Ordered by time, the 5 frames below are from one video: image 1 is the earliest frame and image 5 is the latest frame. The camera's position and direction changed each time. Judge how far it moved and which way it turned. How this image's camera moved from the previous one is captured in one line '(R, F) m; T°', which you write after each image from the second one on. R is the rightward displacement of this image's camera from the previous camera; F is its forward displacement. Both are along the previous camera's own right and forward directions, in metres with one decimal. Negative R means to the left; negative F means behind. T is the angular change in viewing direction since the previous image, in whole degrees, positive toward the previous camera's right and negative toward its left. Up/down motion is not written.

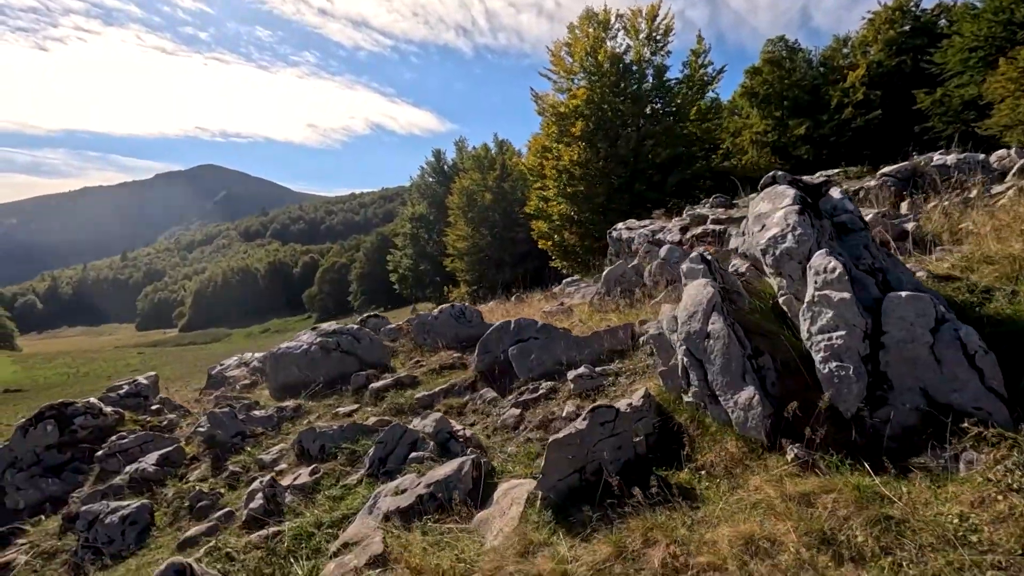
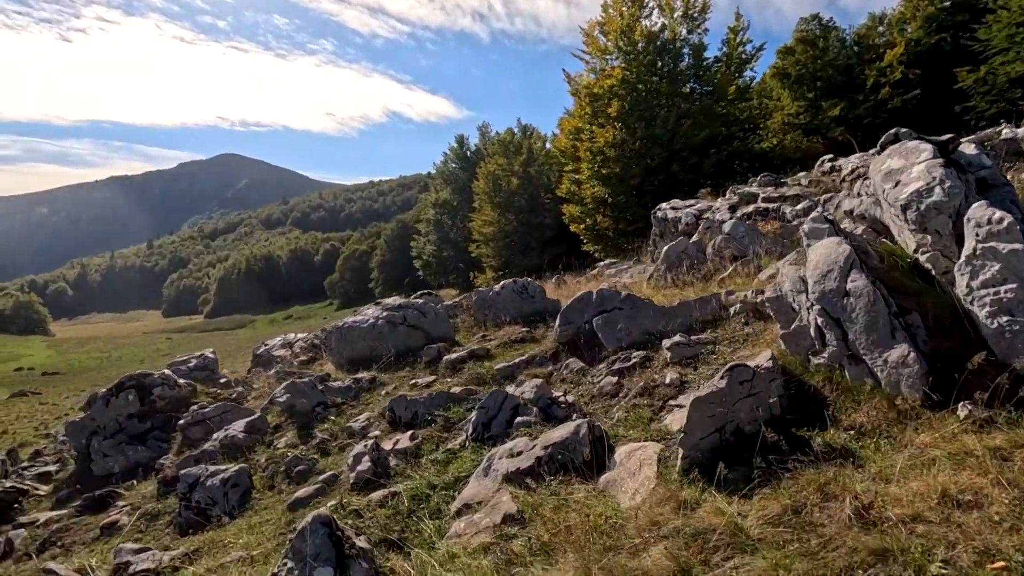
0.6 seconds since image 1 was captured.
(-0.7, +0.1) m; -2°
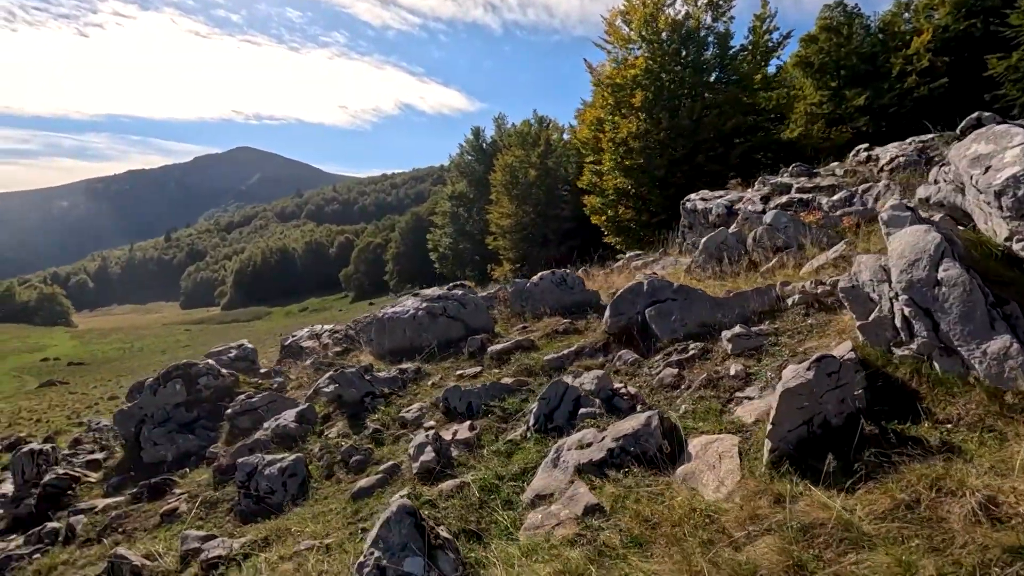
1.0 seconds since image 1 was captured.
(-0.4, +0.1) m; -1°
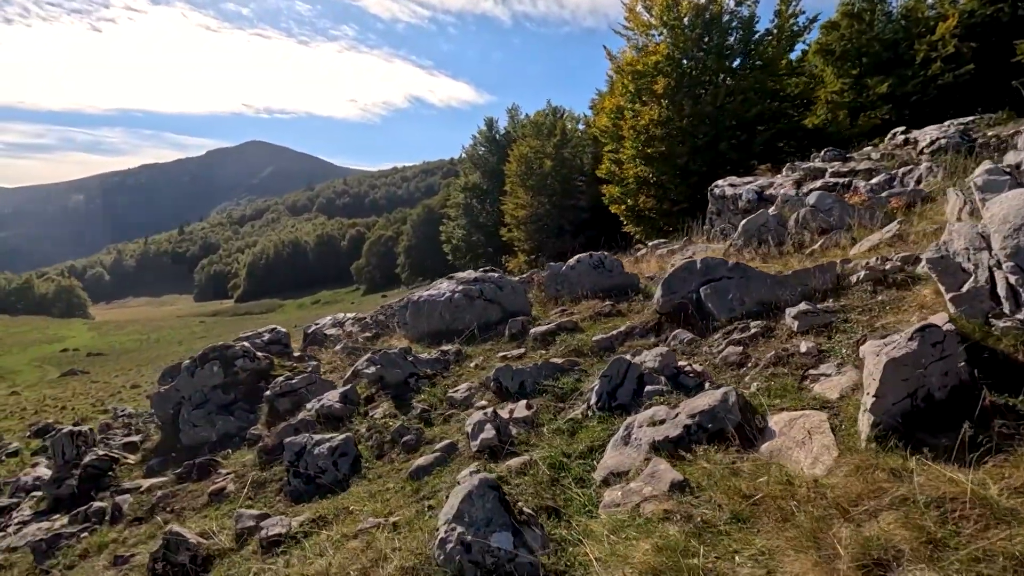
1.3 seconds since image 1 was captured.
(-0.4, +0.2) m; -1°
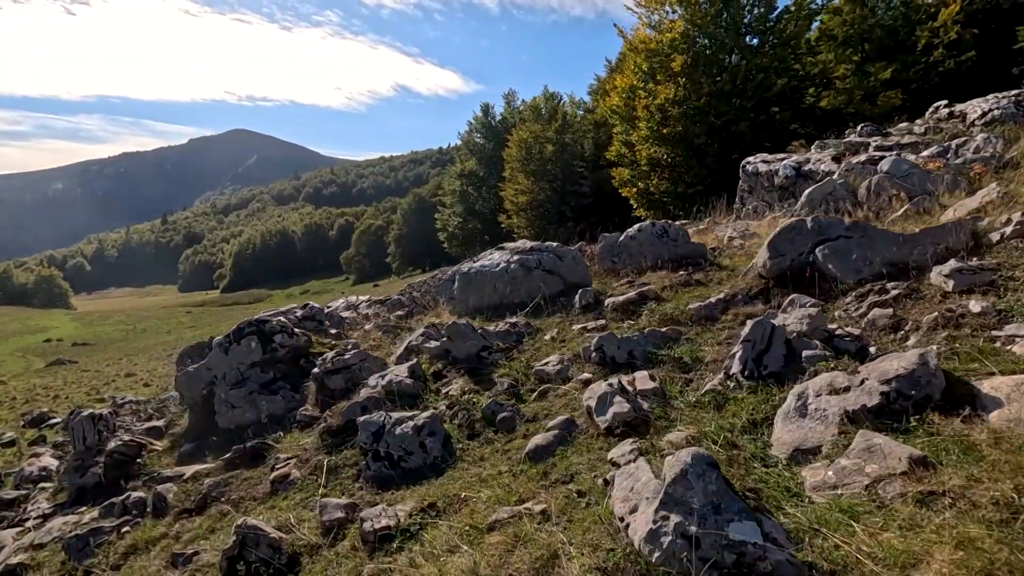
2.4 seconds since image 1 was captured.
(-1.0, +0.7) m; +1°
